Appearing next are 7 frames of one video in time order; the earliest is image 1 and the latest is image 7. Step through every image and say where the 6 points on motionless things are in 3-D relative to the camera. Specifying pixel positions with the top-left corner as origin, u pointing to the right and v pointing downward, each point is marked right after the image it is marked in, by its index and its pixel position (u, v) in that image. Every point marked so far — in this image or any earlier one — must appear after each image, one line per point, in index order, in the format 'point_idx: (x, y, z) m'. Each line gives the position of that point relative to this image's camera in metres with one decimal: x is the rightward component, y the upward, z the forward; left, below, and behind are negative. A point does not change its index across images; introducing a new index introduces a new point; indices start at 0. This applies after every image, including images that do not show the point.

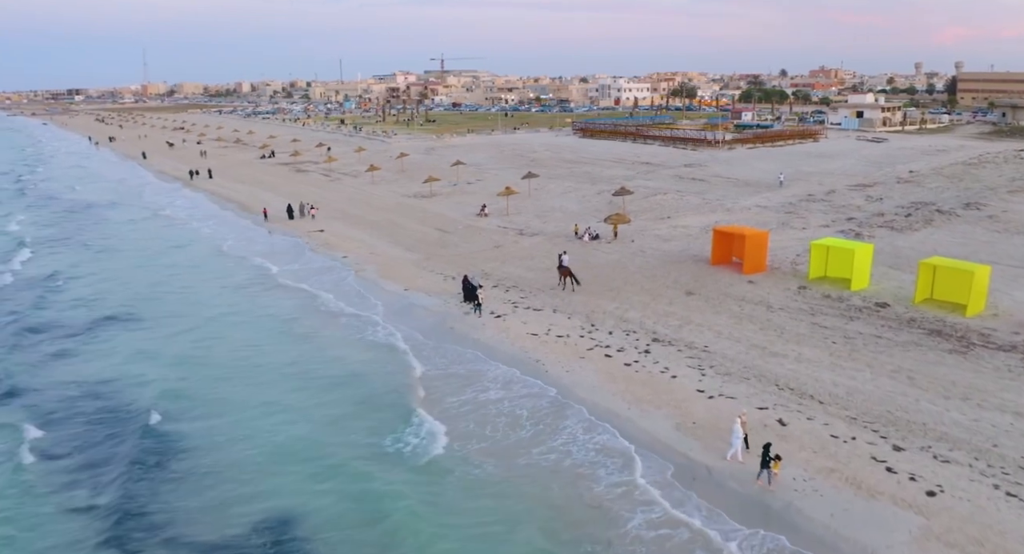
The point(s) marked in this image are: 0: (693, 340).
0: (+4.5, -1.6, +18.3) m
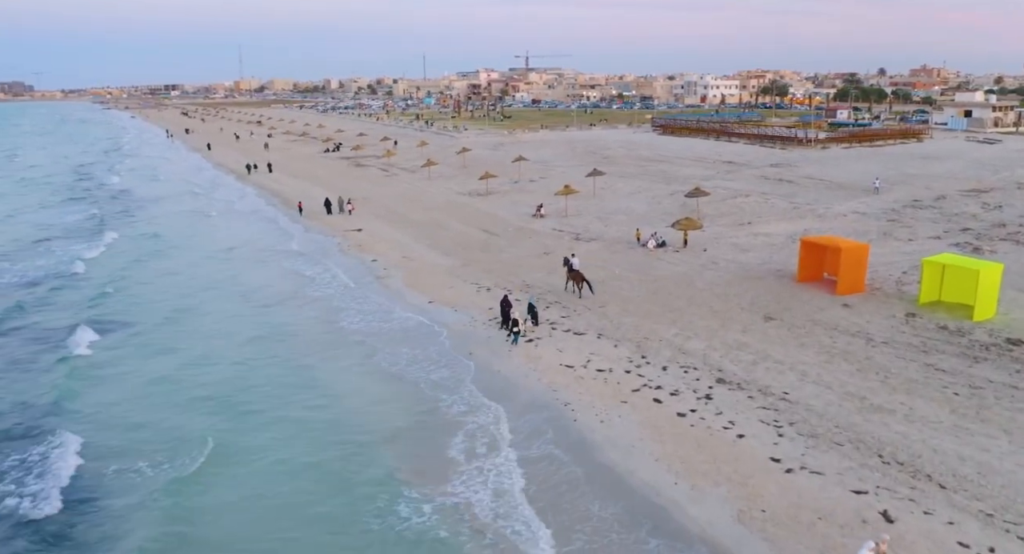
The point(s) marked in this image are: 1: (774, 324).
0: (+5.1, -2.1, +14.5) m
1: (+6.5, -1.2, +18.2) m
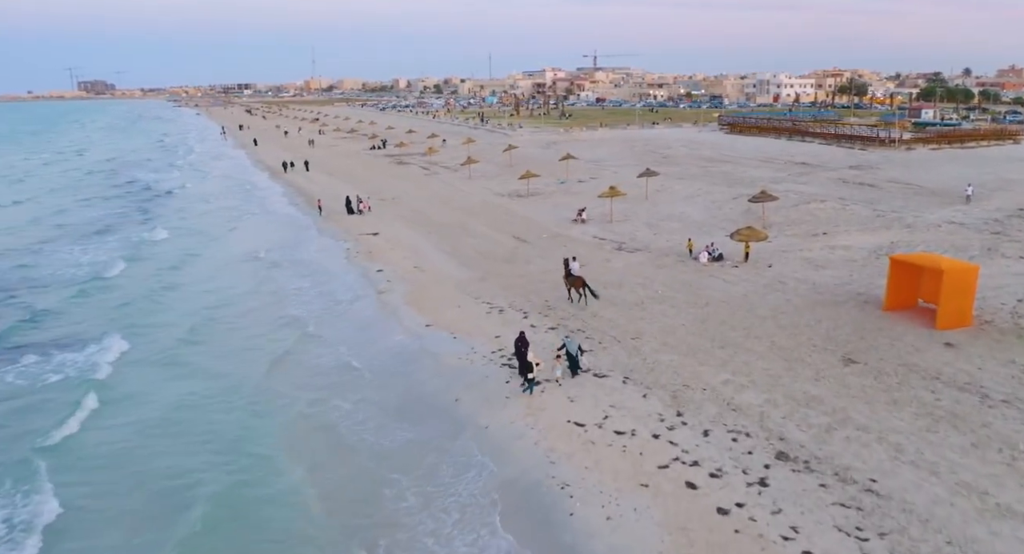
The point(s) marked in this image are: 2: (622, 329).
0: (+4.9, -2.7, +10.6) m
1: (+6.6, -1.8, +14.2) m
2: (+2.4, -1.1, +16.2) m
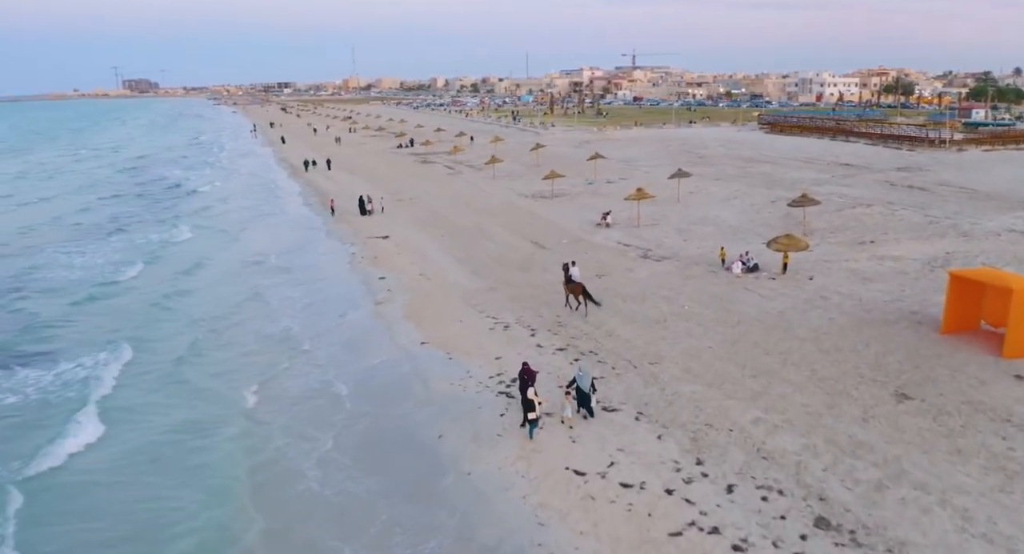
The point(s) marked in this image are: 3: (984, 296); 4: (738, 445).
0: (+4.7, -3.1, +8.7) m
1: (+6.6, -2.2, +12.2) m
2: (+2.5, -1.5, +14.4) m
3: (+10.0, -0.4, +15.5) m
4: (+3.3, -2.4, +10.7) m
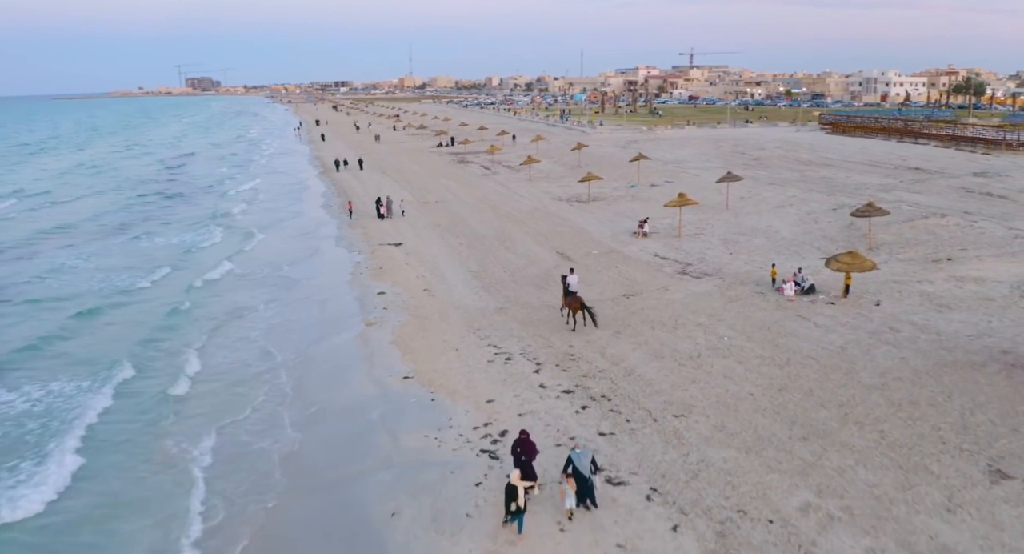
0: (+4.1, -3.6, +6.0) m
1: (+6.4, -2.7, +9.3) m
2: (+2.4, -1.9, +11.9) m
3: (+10.0, -1.1, +12.4) m
4: (+3.0, -3.0, +8.1) m
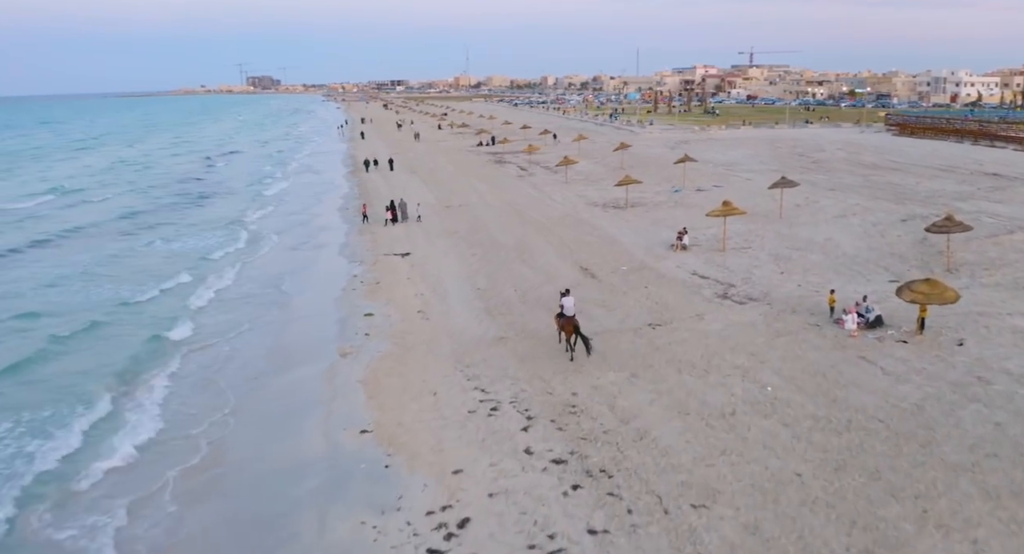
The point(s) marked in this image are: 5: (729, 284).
0: (+3.4, -4.2, +3.2) m
1: (+5.8, -3.4, +6.4) m
2: (+2.1, -2.5, +9.2) m
3: (+9.8, -1.8, +9.2) m
4: (+2.3, -3.5, +5.4) m
5: (+5.5, -0.2, +18.5) m
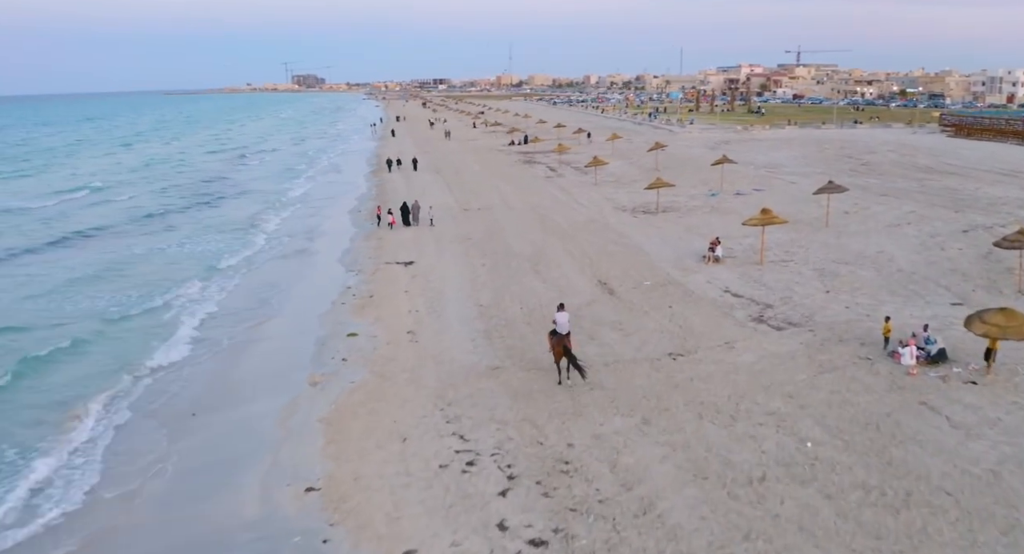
0: (+2.7, -4.6, +1.2) m
1: (+5.3, -3.8, +4.2) m
2: (+1.7, -2.9, +7.2) m
3: (+9.4, -2.3, +6.9) m
4: (+1.8, -3.9, +3.5) m
5: (+5.7, -0.6, +16.3) m
